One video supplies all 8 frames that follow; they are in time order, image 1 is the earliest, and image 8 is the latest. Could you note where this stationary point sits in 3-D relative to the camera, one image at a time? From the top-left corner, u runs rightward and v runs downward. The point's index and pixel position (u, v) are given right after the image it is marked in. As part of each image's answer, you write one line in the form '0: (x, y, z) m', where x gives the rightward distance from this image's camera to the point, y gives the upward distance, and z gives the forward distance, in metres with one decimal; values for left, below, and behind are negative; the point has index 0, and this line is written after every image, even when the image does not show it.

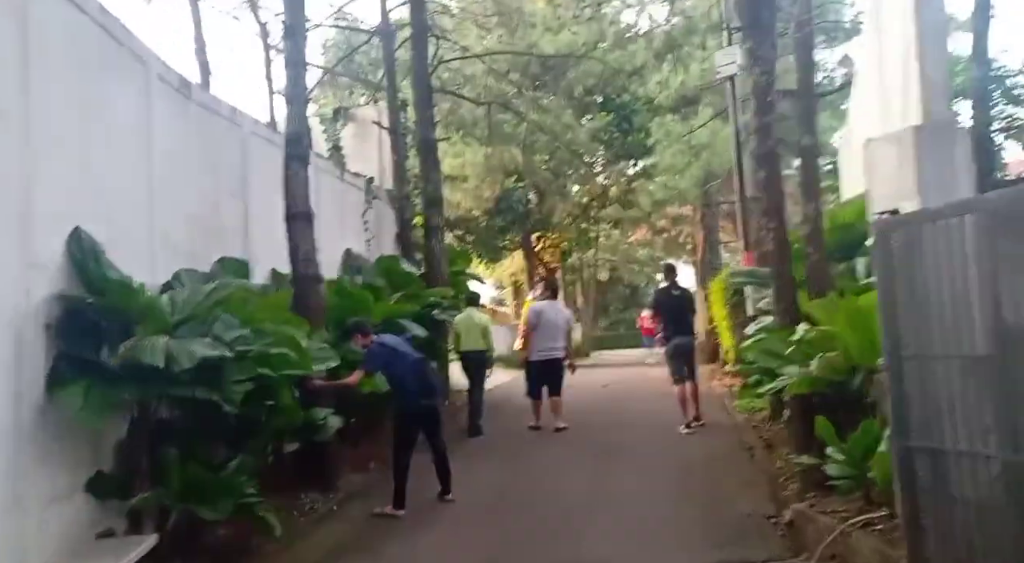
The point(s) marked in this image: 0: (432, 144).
0: (-1.1, +1.9, +15.8) m
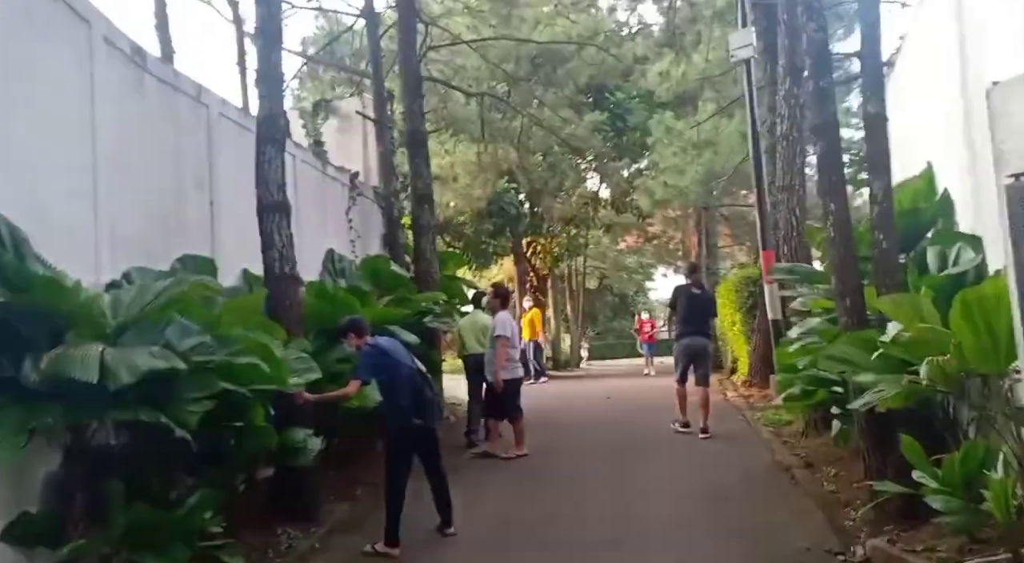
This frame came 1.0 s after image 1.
0: (-1.2, +1.9, +14.5) m
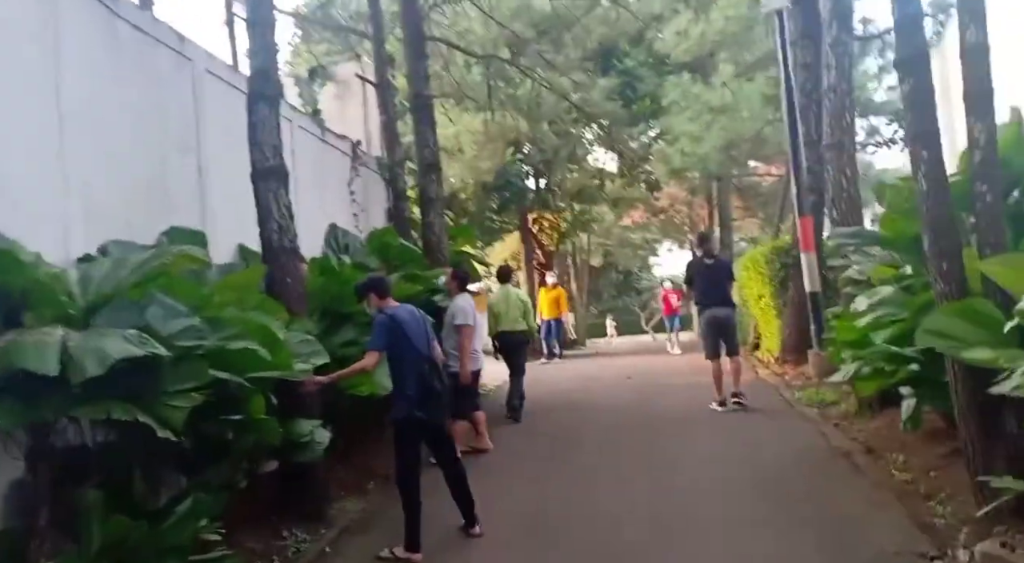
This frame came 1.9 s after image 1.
0: (-1.0, +2.2, +13.5) m
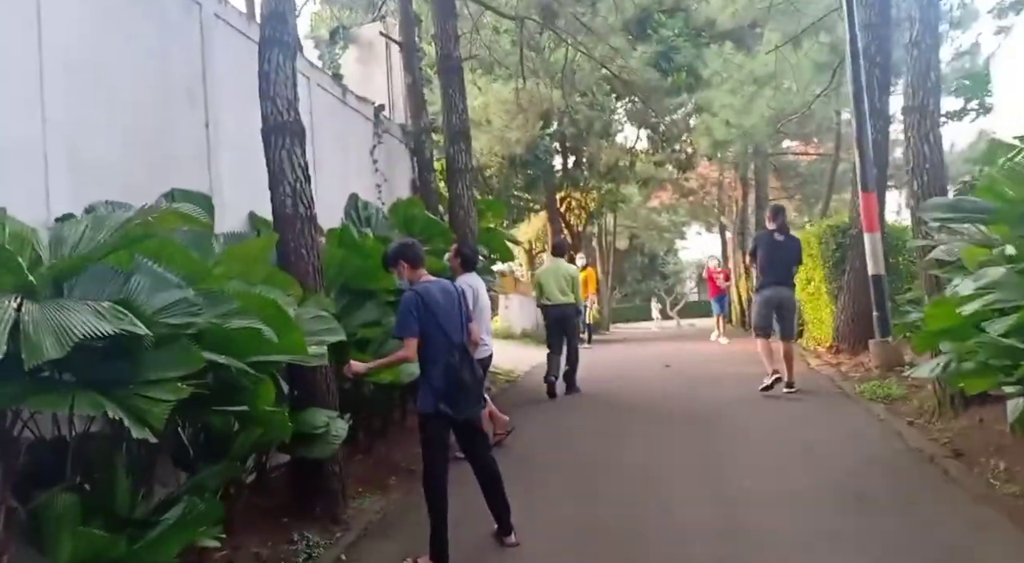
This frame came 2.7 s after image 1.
0: (-0.6, +2.4, +12.6) m
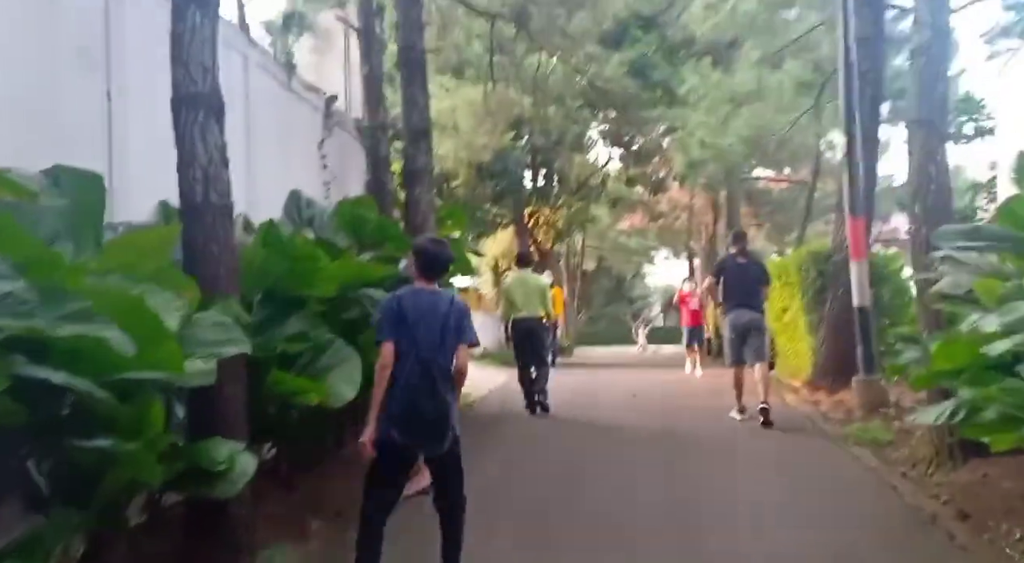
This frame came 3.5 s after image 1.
0: (-1.0, +2.3, +11.6) m
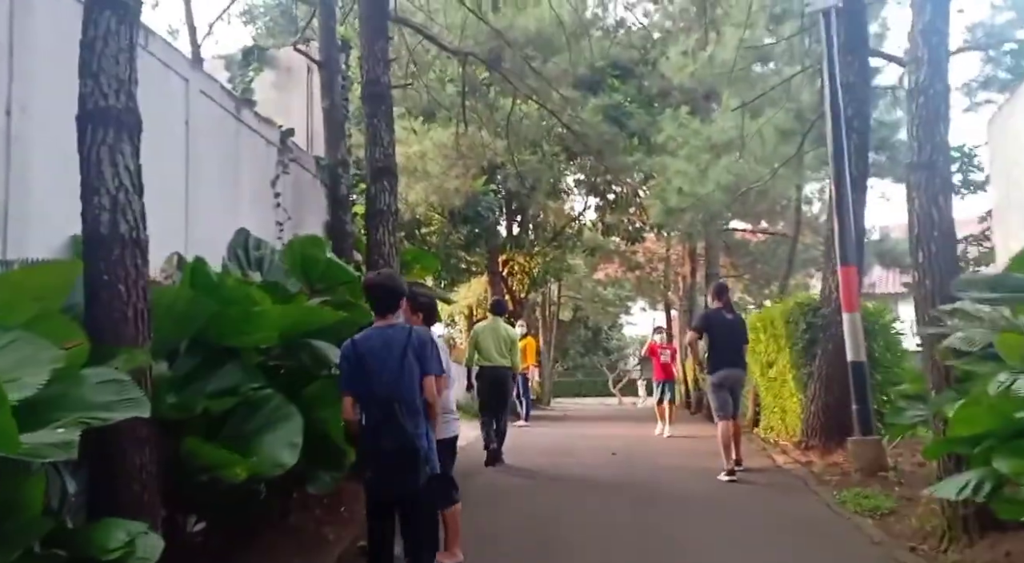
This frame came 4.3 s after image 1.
0: (-1.2, +1.8, +10.8) m
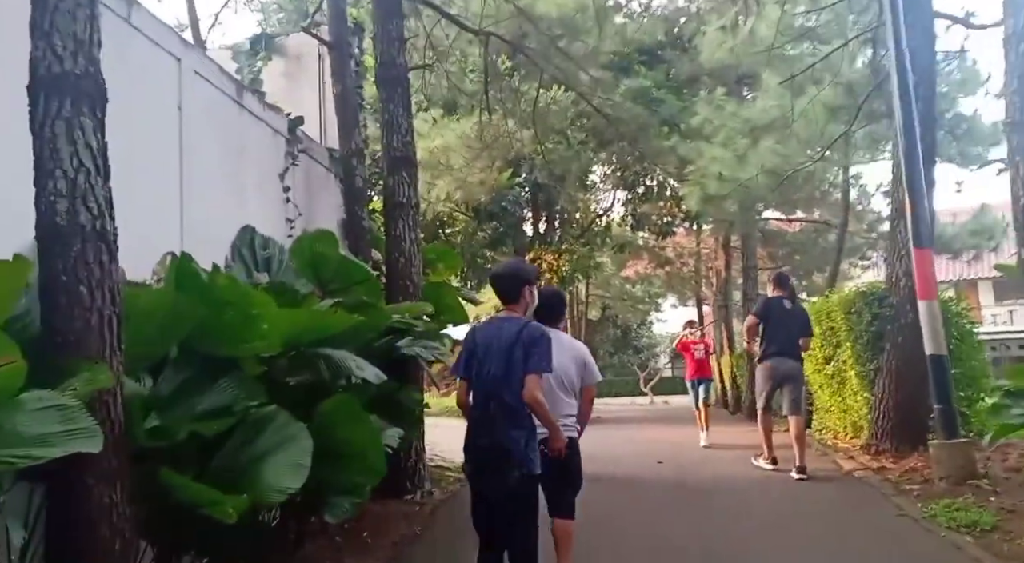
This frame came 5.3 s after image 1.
0: (-1.0, +1.8, +9.9) m
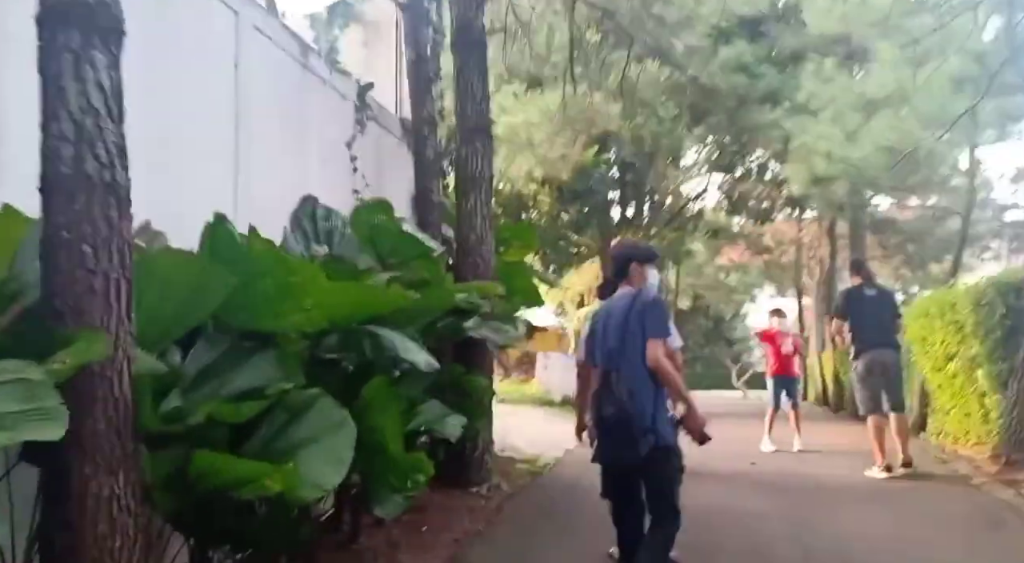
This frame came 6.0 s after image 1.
0: (-0.3, +2.0, +9.3) m
